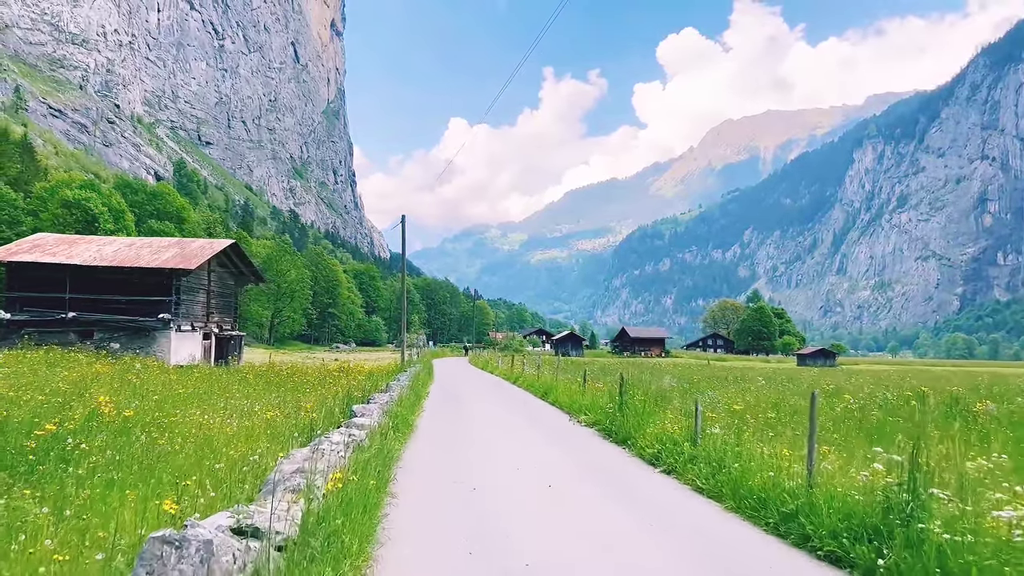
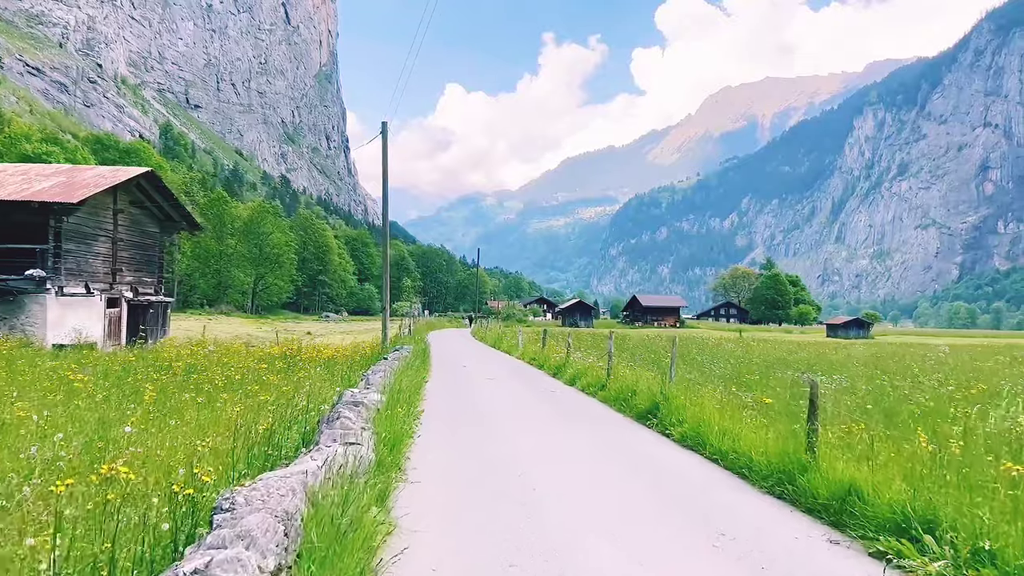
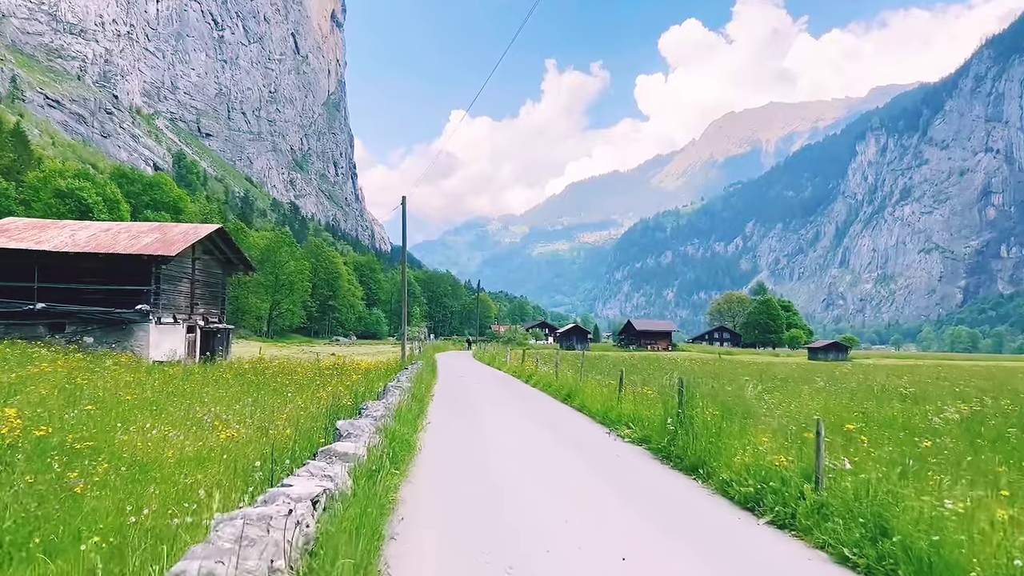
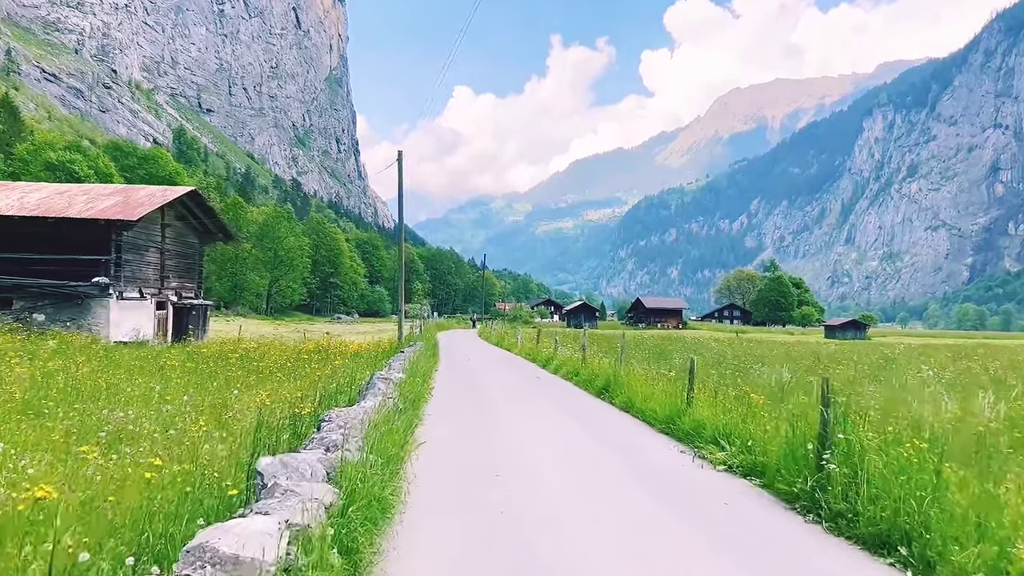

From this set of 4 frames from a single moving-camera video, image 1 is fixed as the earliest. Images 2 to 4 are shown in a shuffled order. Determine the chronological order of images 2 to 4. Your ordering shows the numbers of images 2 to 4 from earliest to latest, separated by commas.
3, 4, 2
